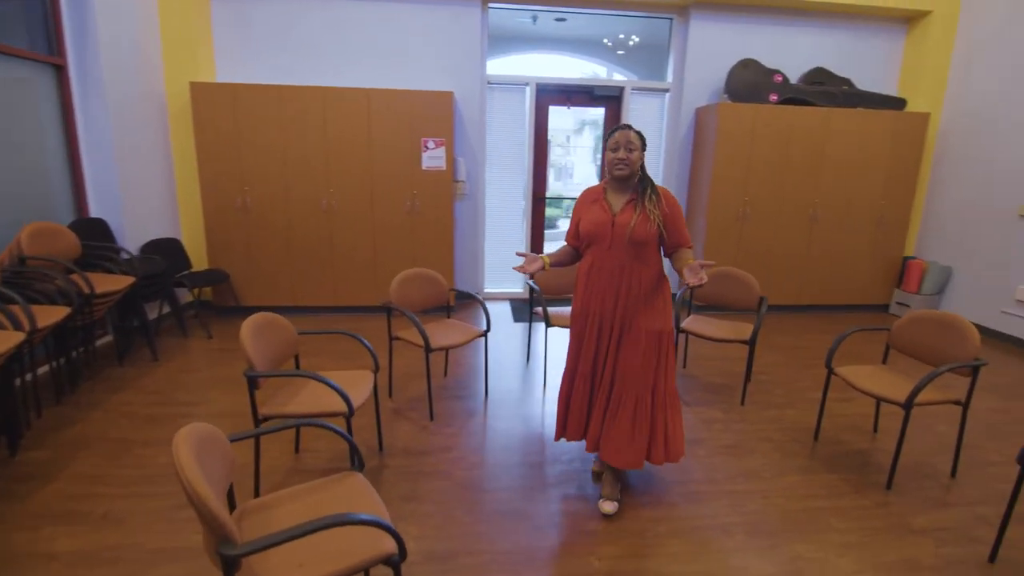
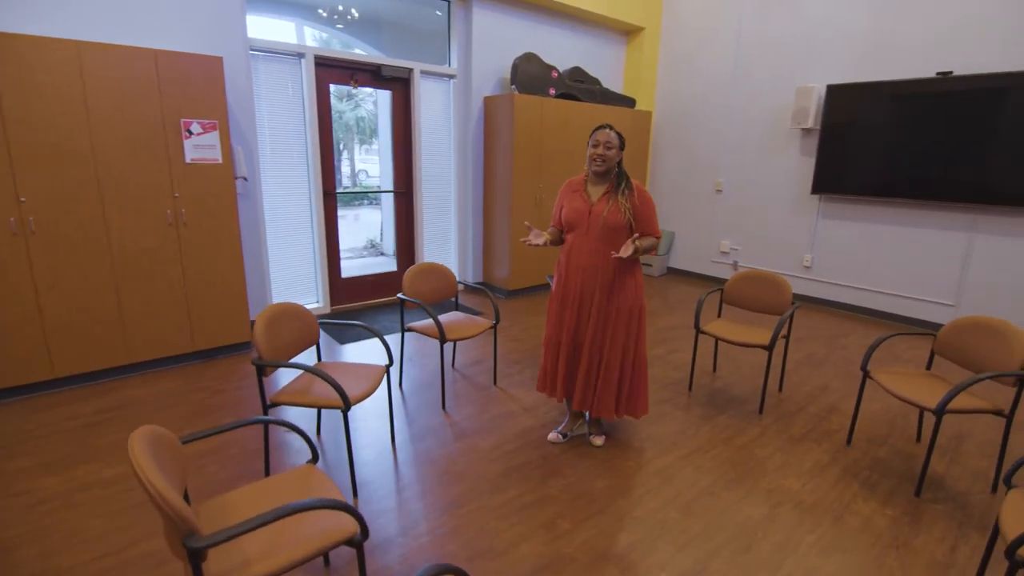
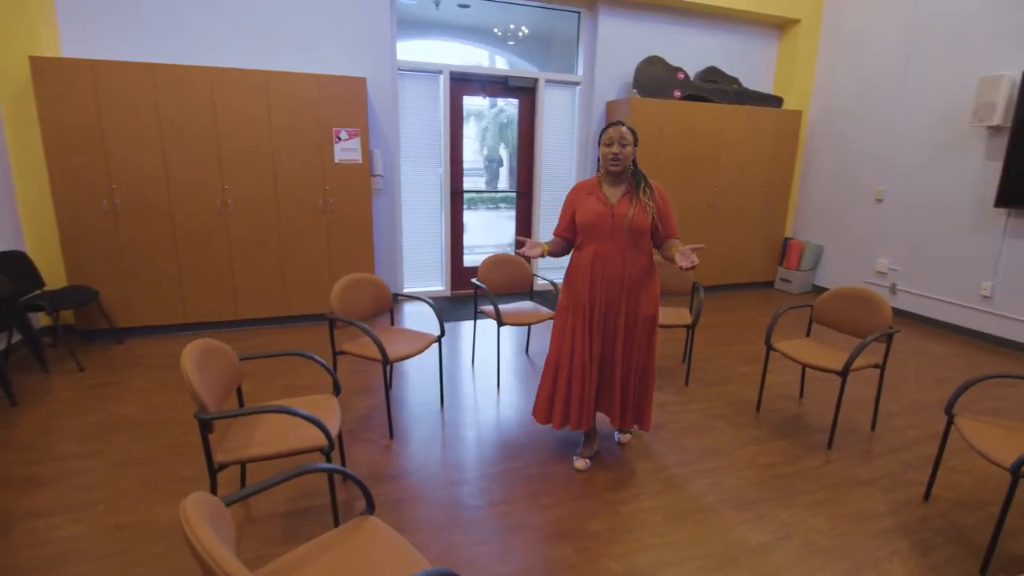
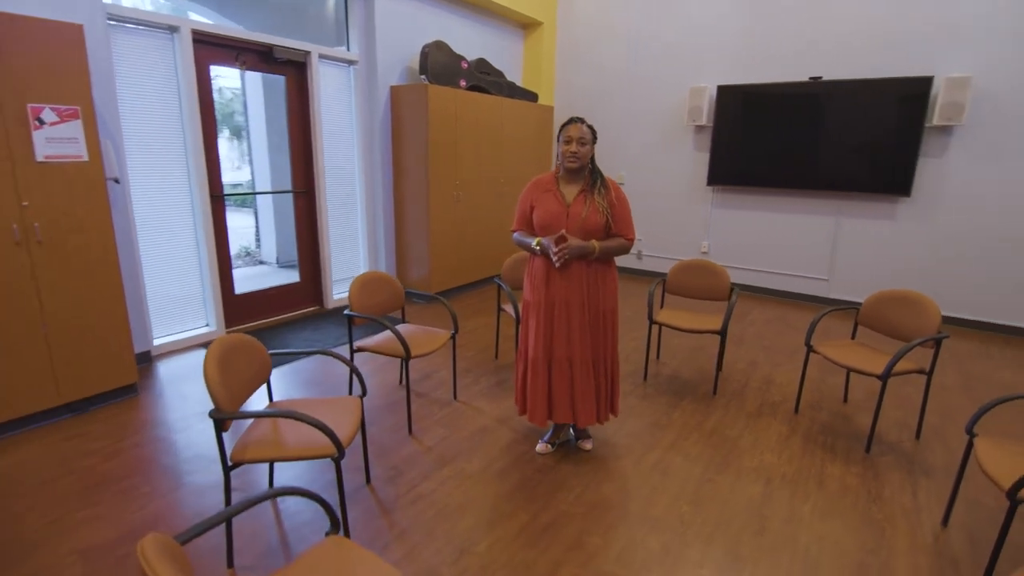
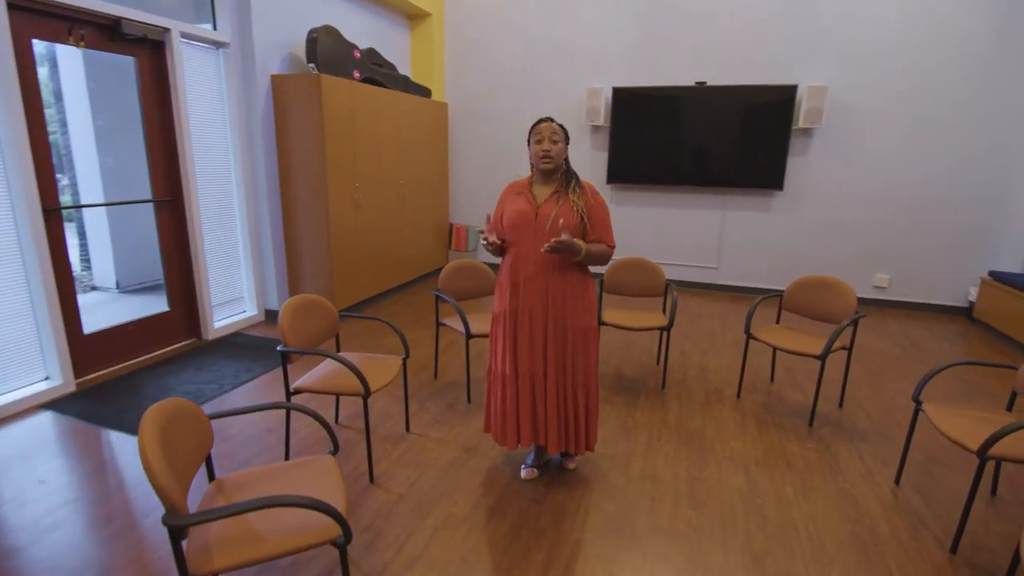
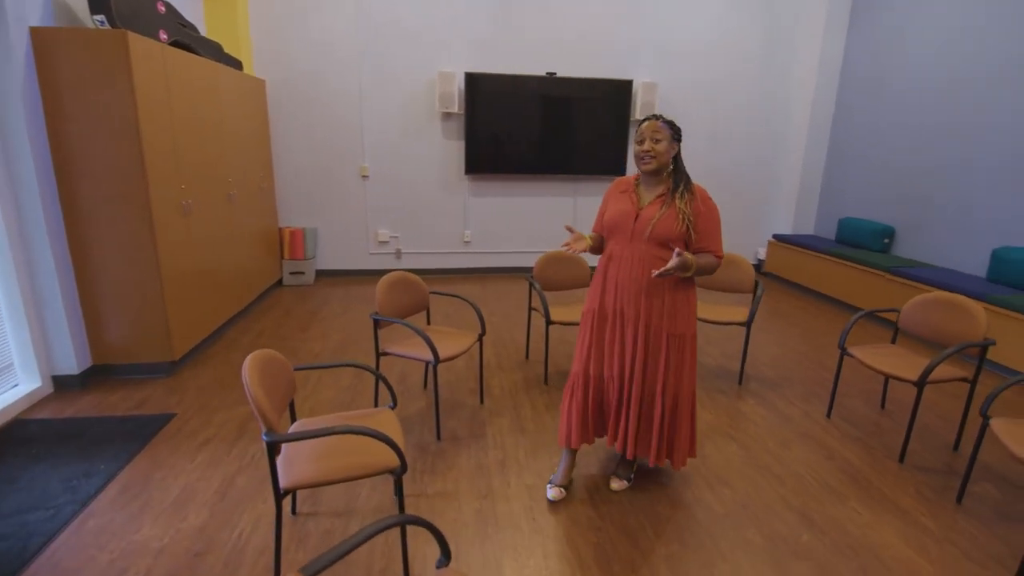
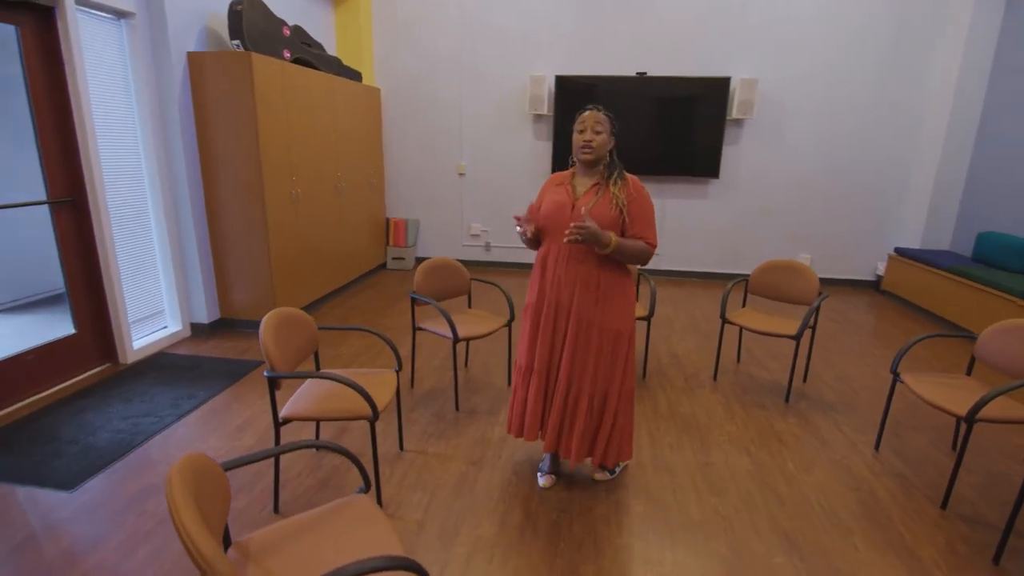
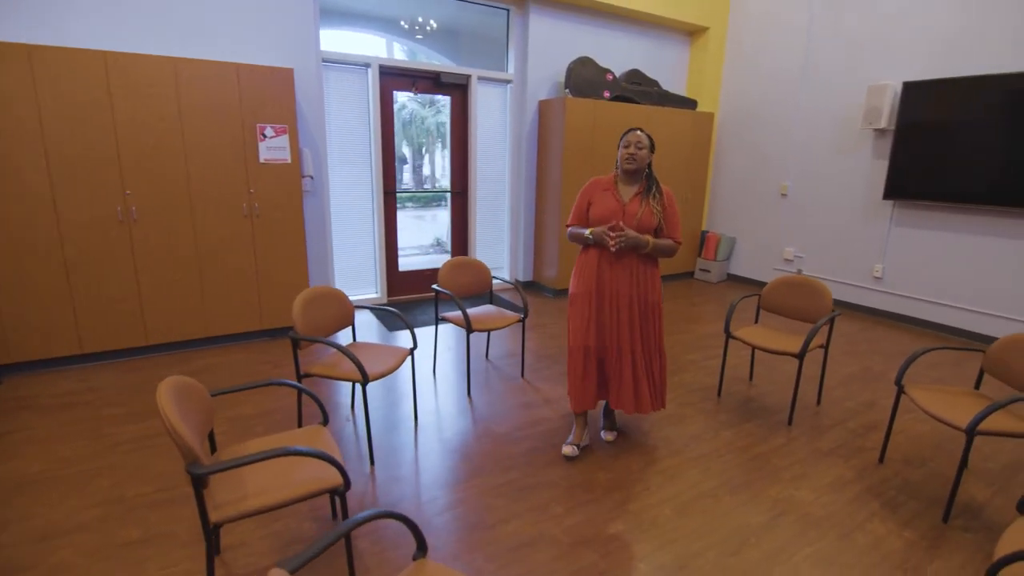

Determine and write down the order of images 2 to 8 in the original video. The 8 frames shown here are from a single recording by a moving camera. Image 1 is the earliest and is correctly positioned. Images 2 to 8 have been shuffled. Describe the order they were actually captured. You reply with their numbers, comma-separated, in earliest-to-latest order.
3, 8, 2, 4, 5, 7, 6
